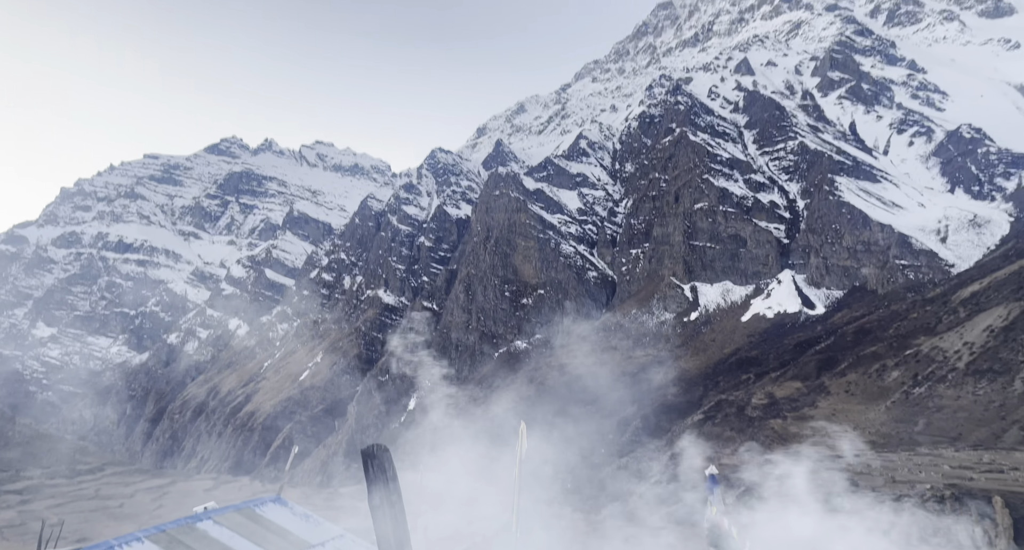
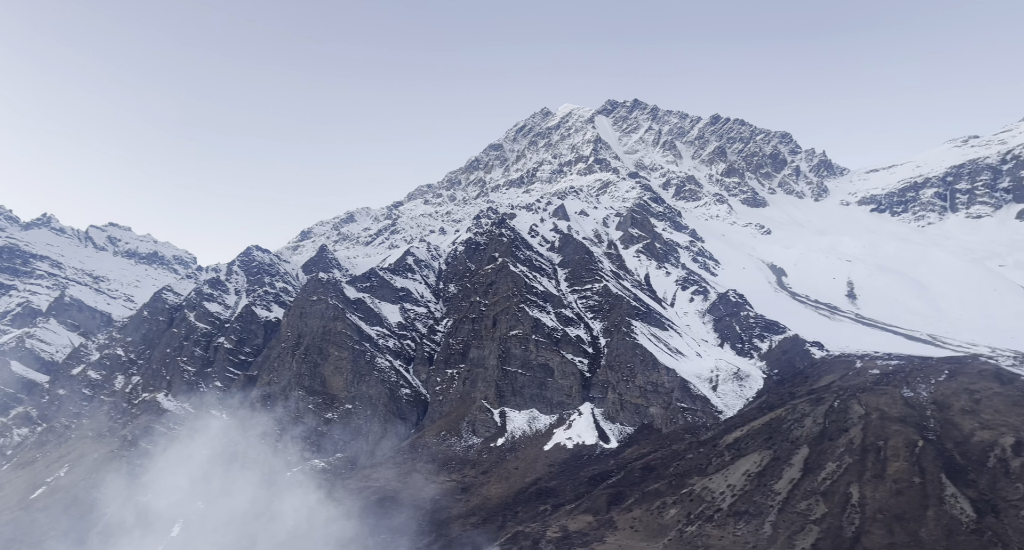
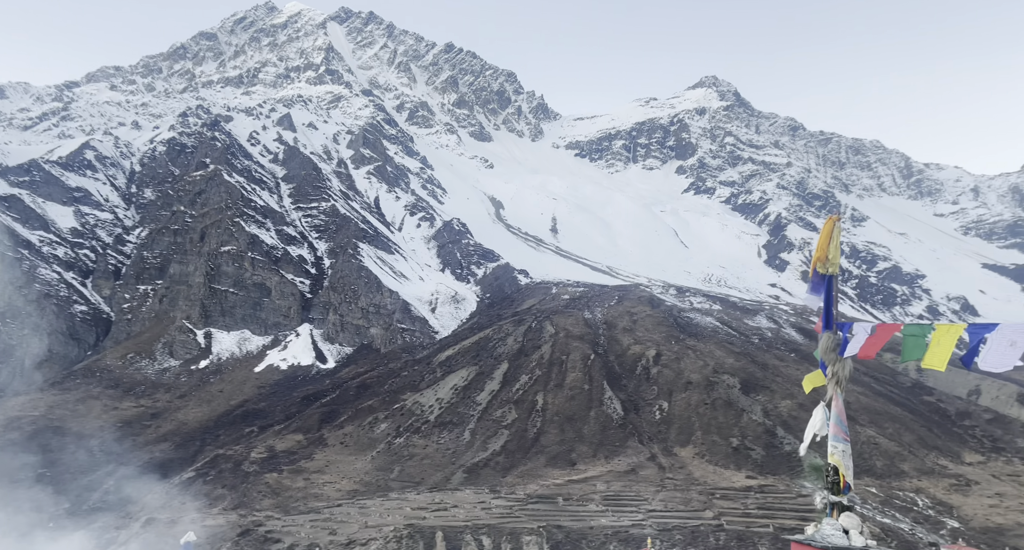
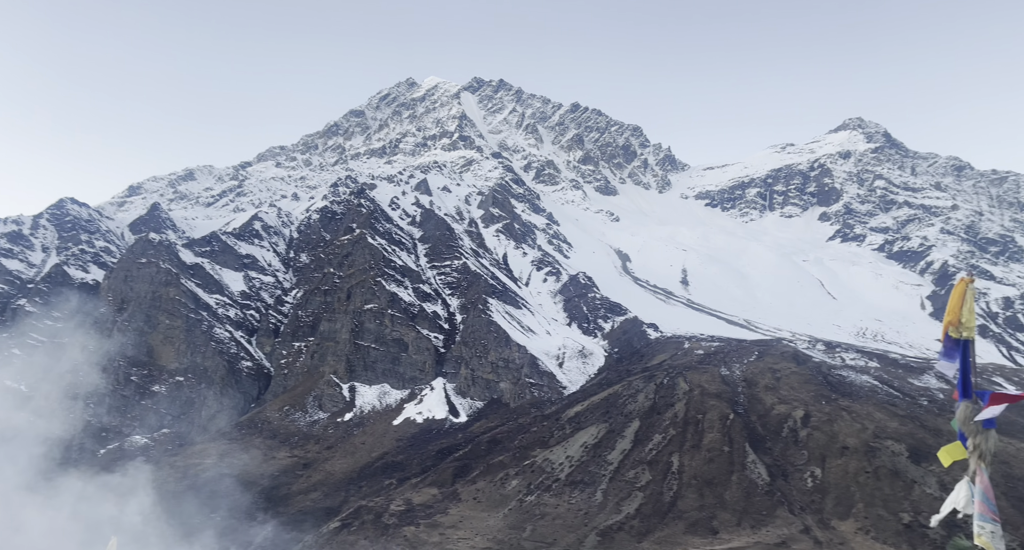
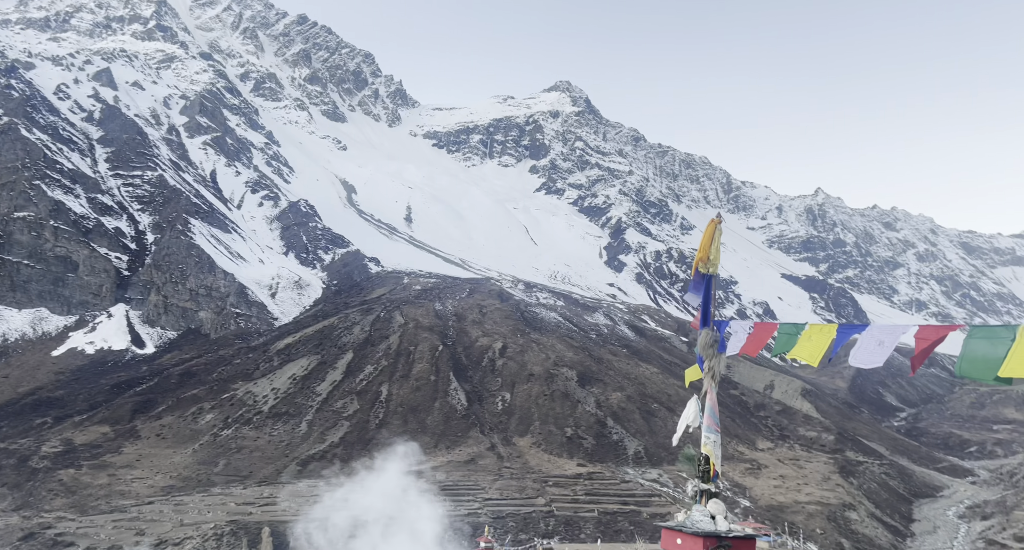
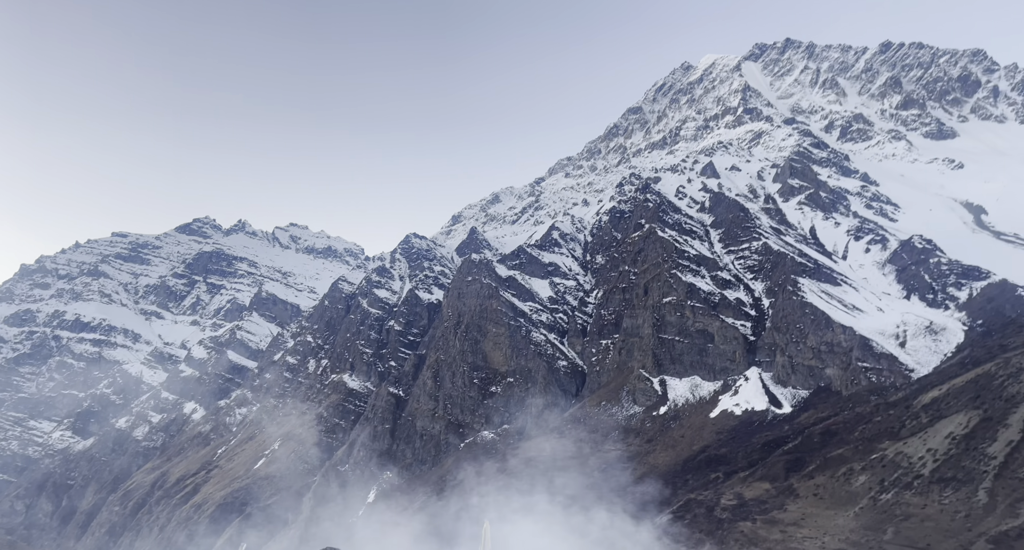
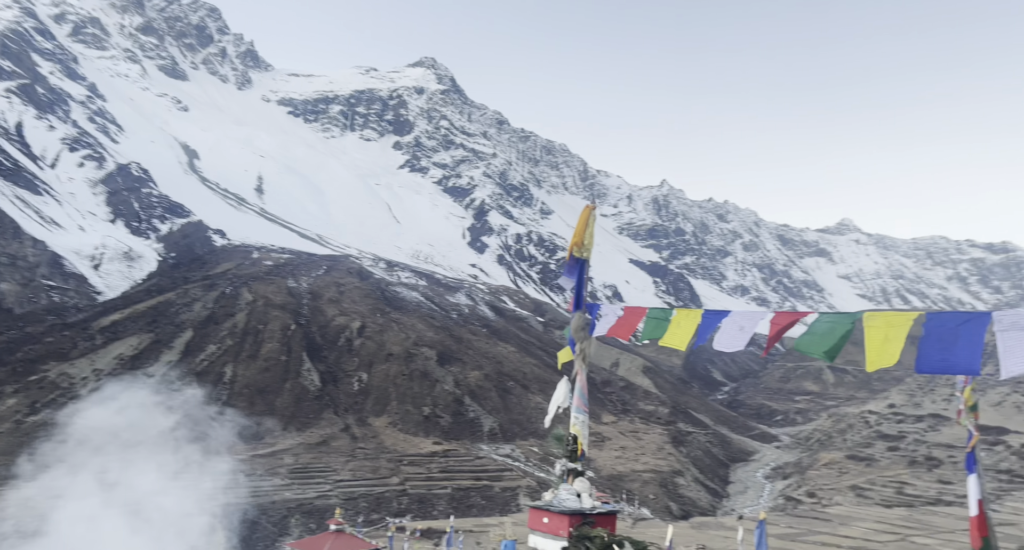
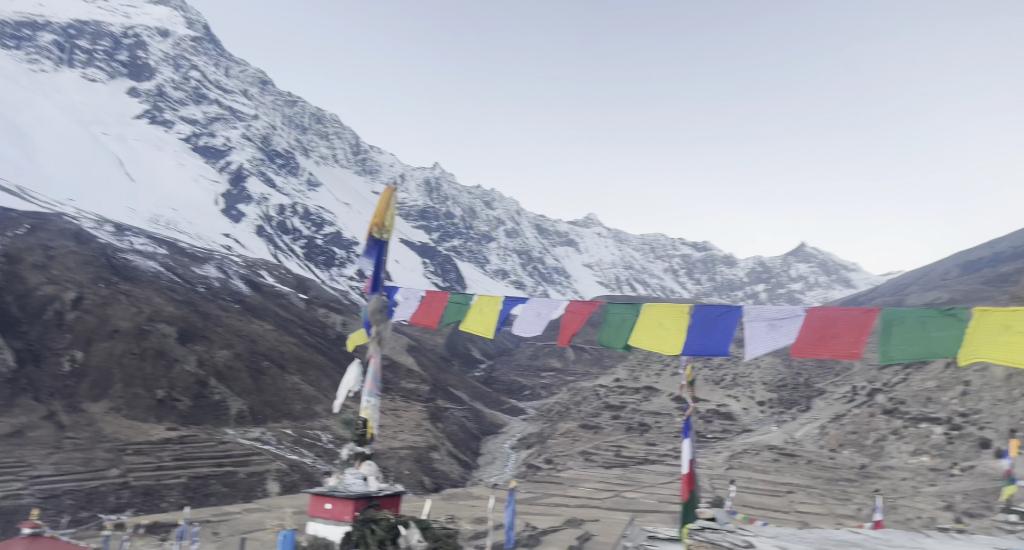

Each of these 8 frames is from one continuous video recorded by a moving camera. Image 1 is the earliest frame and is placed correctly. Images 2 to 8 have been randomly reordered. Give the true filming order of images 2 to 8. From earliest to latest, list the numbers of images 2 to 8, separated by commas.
6, 2, 4, 3, 5, 7, 8
